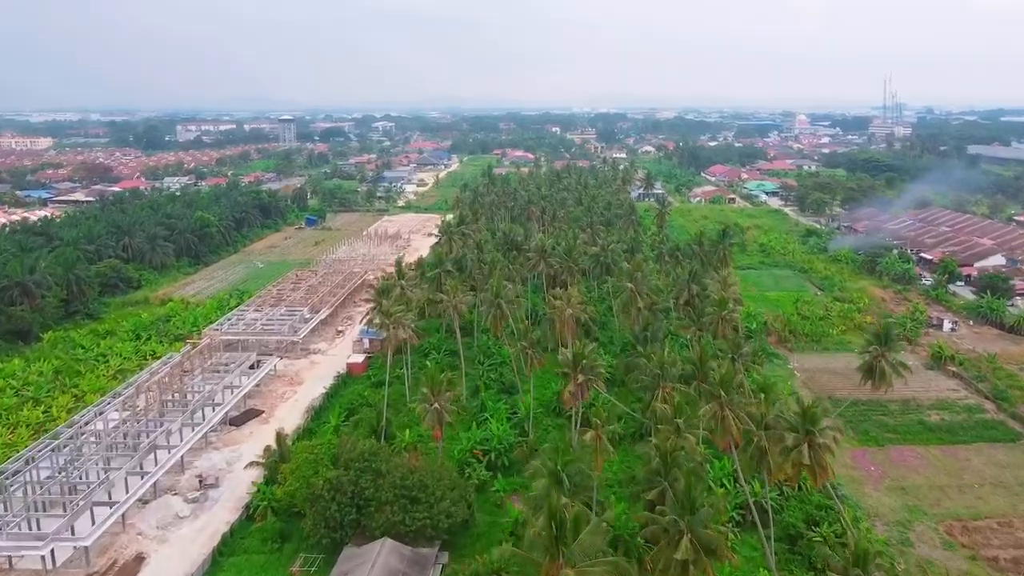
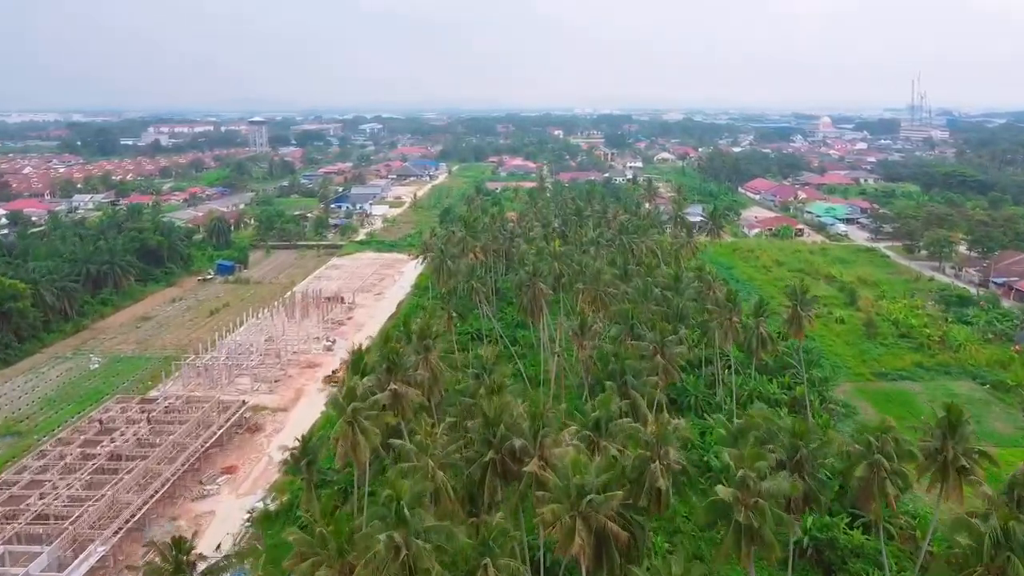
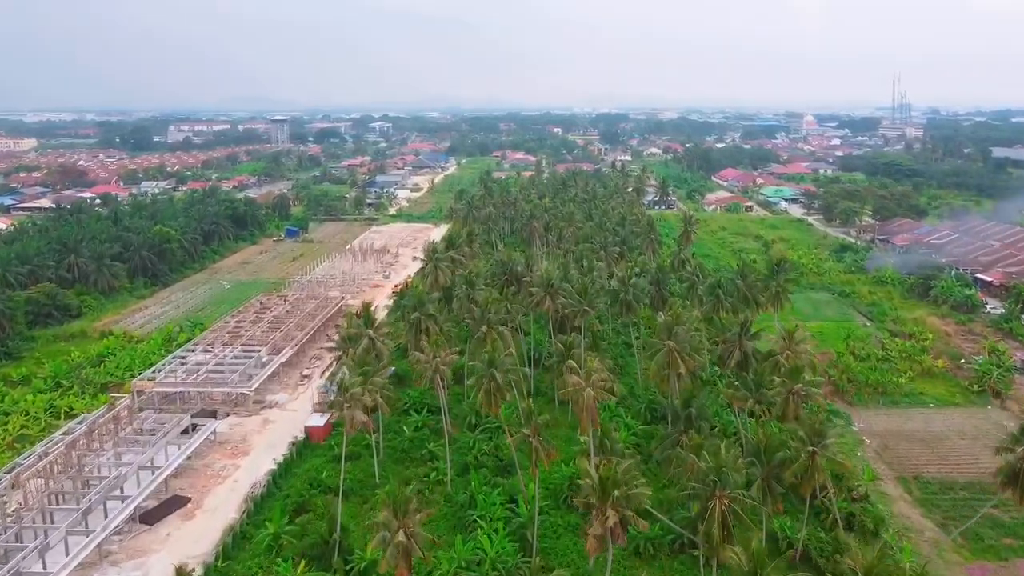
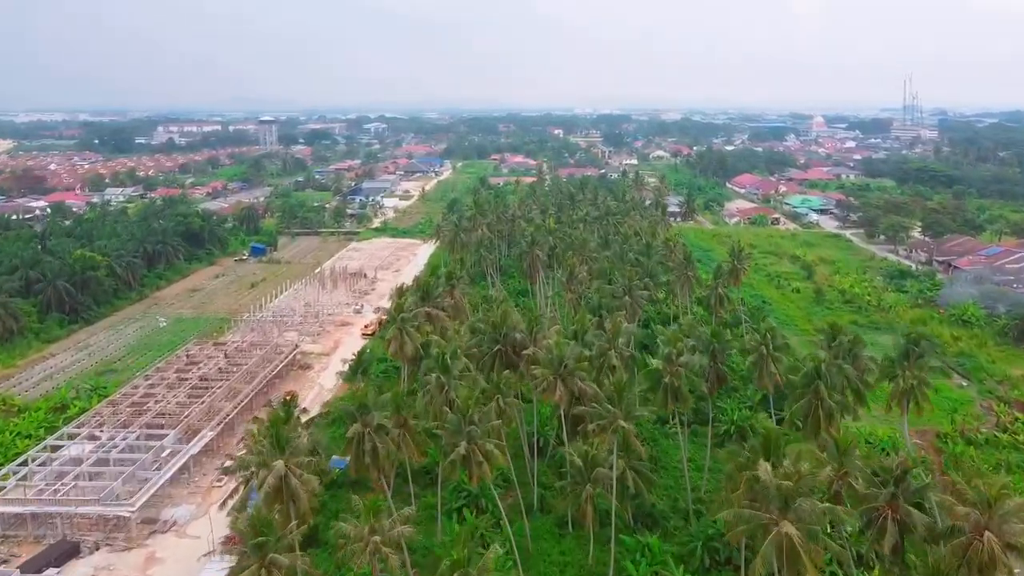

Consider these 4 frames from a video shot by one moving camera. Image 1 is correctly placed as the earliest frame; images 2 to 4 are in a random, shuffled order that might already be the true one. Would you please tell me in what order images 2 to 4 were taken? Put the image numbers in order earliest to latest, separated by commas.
3, 4, 2
